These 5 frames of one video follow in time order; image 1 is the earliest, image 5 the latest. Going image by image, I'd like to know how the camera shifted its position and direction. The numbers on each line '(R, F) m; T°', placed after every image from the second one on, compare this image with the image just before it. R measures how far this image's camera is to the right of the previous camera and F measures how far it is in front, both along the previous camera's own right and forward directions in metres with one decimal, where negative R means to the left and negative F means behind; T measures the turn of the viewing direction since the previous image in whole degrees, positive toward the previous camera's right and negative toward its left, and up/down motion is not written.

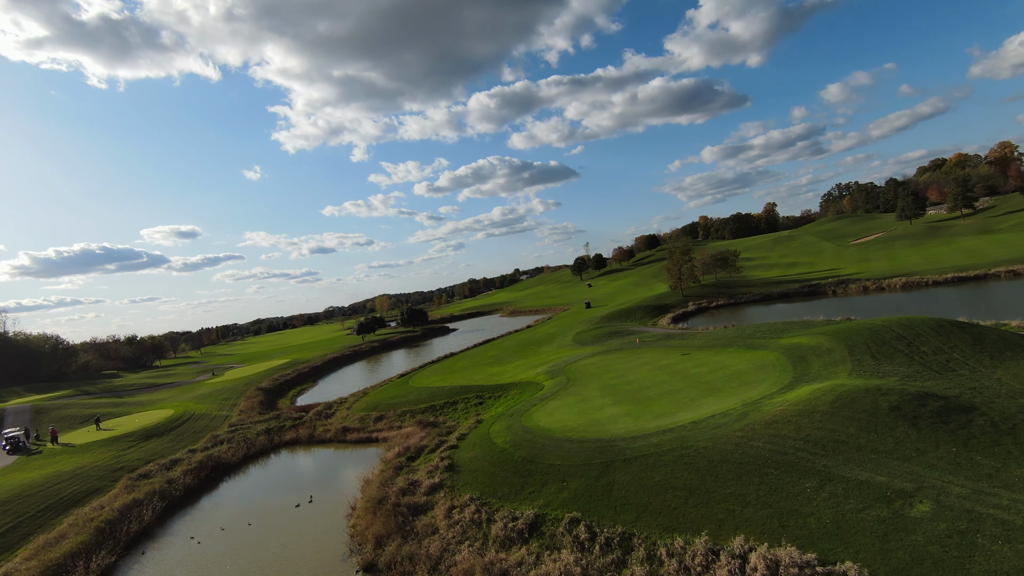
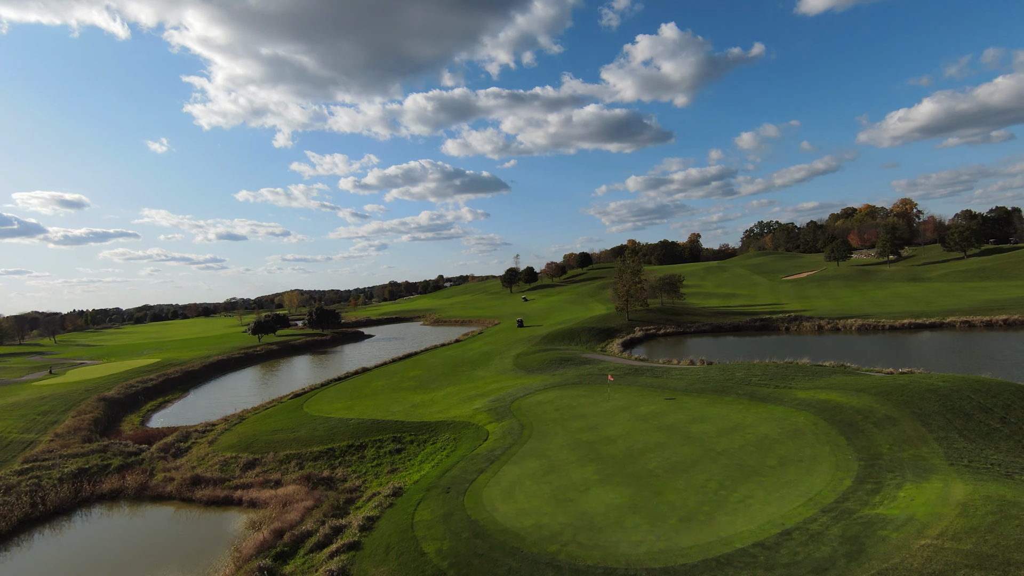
(-0.8, +6.4) m; +9°
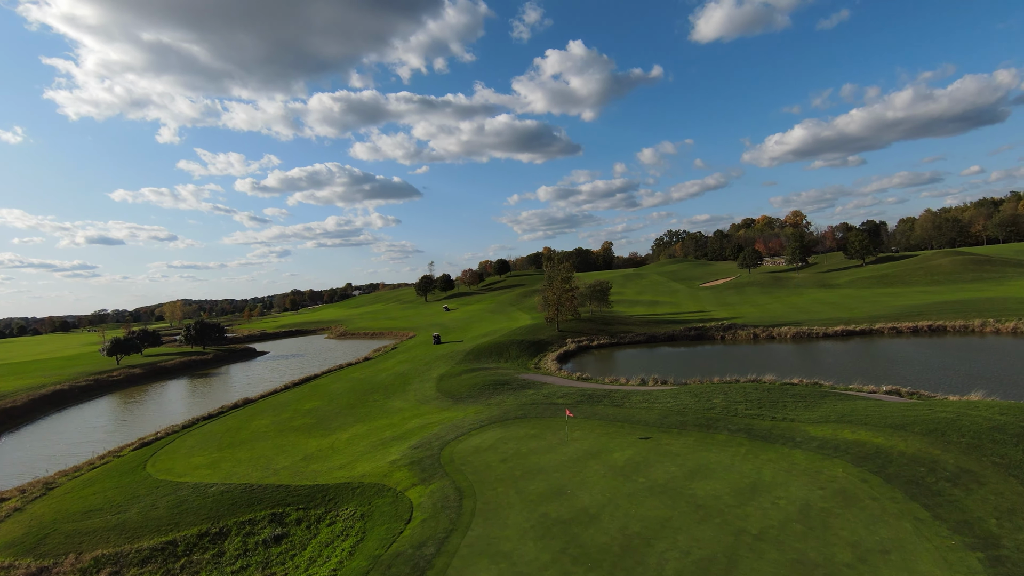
(-0.5, +5.1) m; +10°
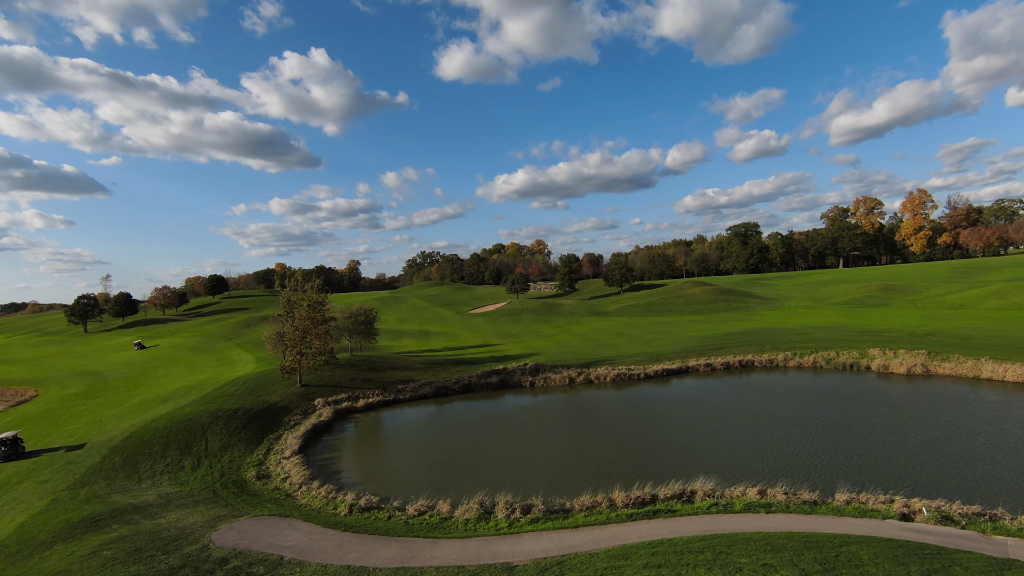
(+0.7, +13.5) m; +28°
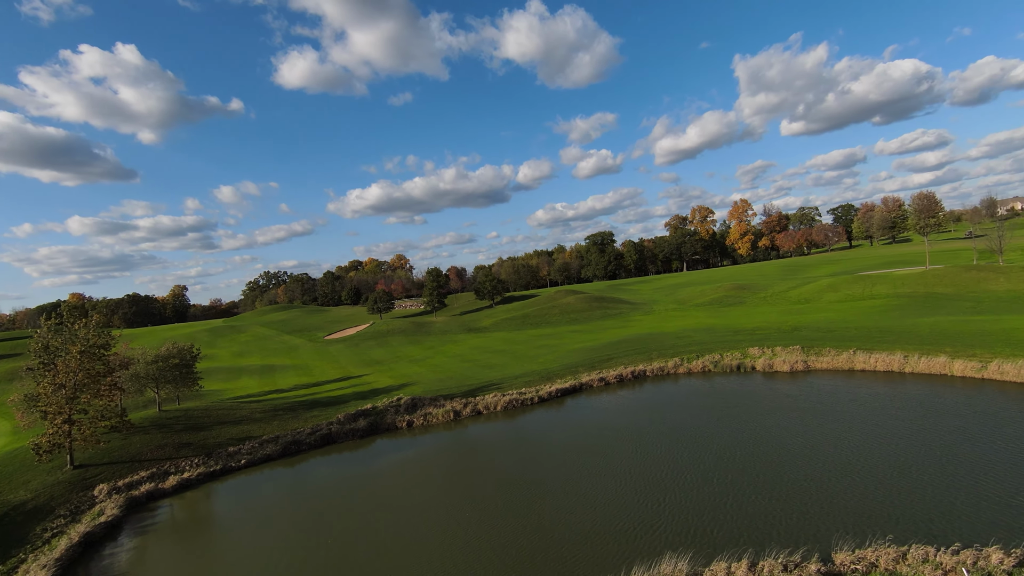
(-0.3, +4.7) m; +15°
